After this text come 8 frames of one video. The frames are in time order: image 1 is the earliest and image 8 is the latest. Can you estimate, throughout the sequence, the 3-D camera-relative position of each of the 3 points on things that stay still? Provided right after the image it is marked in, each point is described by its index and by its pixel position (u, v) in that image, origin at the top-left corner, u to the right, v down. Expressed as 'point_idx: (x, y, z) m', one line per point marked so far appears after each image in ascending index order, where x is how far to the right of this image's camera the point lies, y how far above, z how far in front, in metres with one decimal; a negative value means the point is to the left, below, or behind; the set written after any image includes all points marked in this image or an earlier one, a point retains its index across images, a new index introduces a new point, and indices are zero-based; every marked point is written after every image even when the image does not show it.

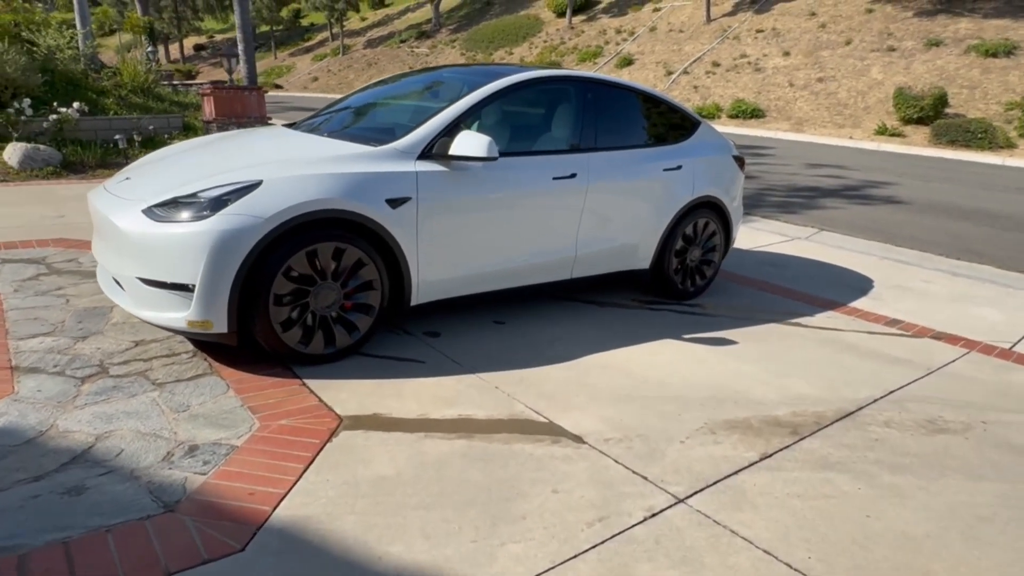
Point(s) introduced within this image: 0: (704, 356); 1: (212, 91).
0: (+1.5, -0.5, +5.1) m
1: (-5.8, +3.8, +12.4) m
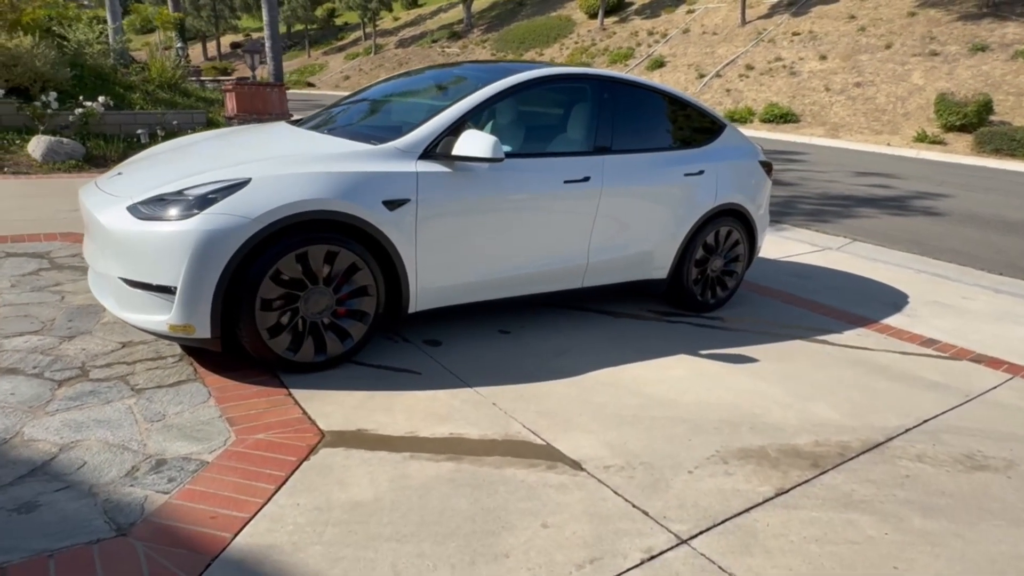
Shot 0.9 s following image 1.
0: (+1.6, -0.6, +4.8) m
1: (-5.3, +3.9, +12.4) m
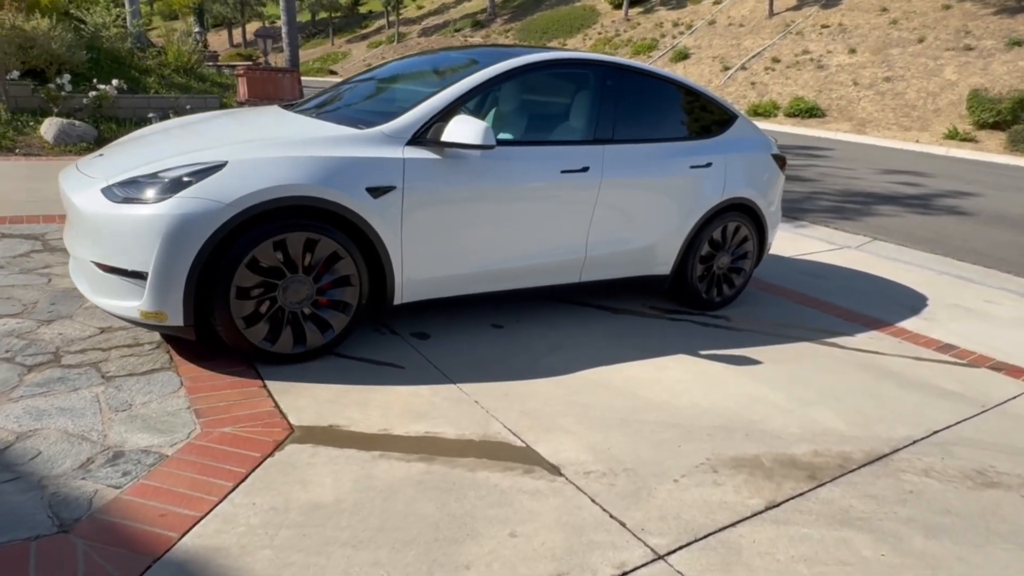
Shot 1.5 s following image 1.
0: (+1.5, -0.6, +4.6) m
1: (-5.1, +4.2, +12.3) m
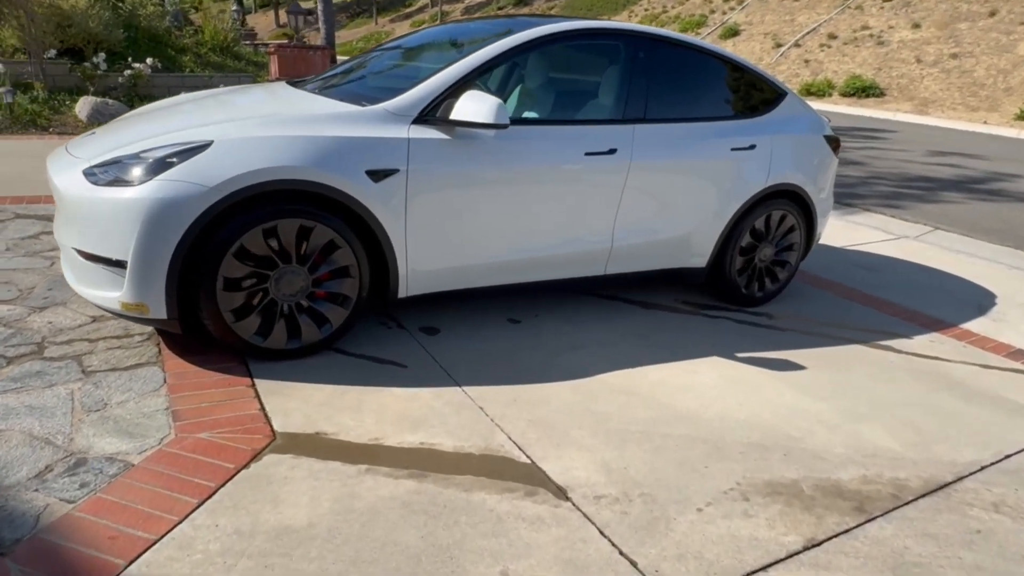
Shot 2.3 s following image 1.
0: (+1.6, -0.6, +4.1) m
1: (-4.4, +4.5, +12.1) m
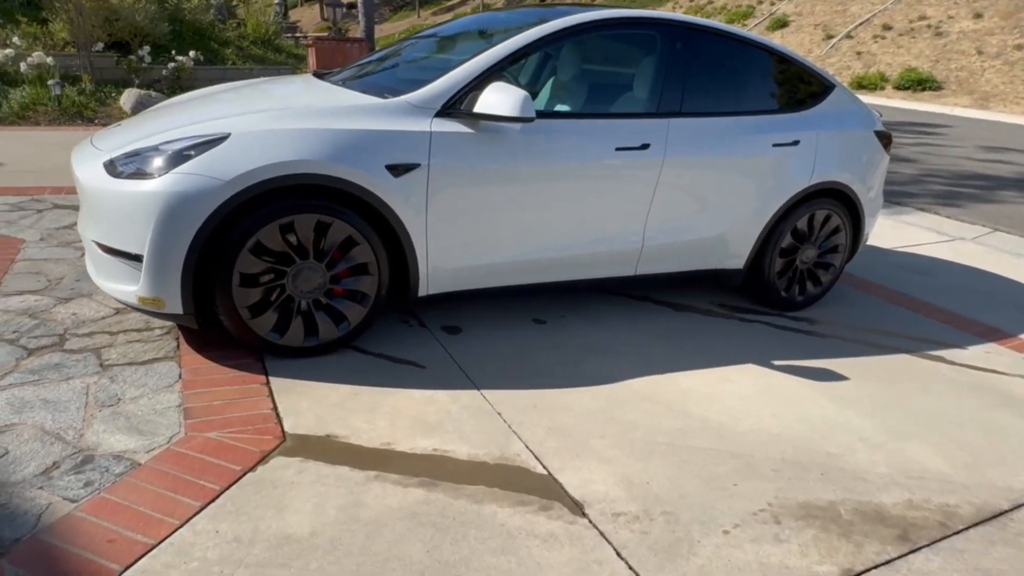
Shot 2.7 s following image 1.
0: (+1.7, -0.6, +3.9) m
1: (-3.7, +4.7, +12.1) m
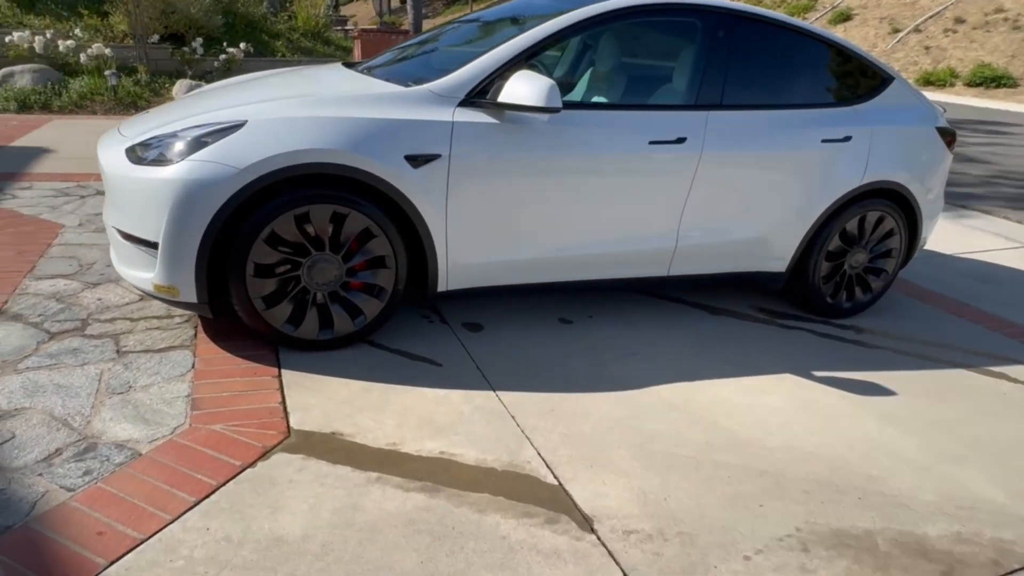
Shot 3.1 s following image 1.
0: (+1.8, -0.7, +3.6) m
1: (-2.8, +4.8, +12.2) m
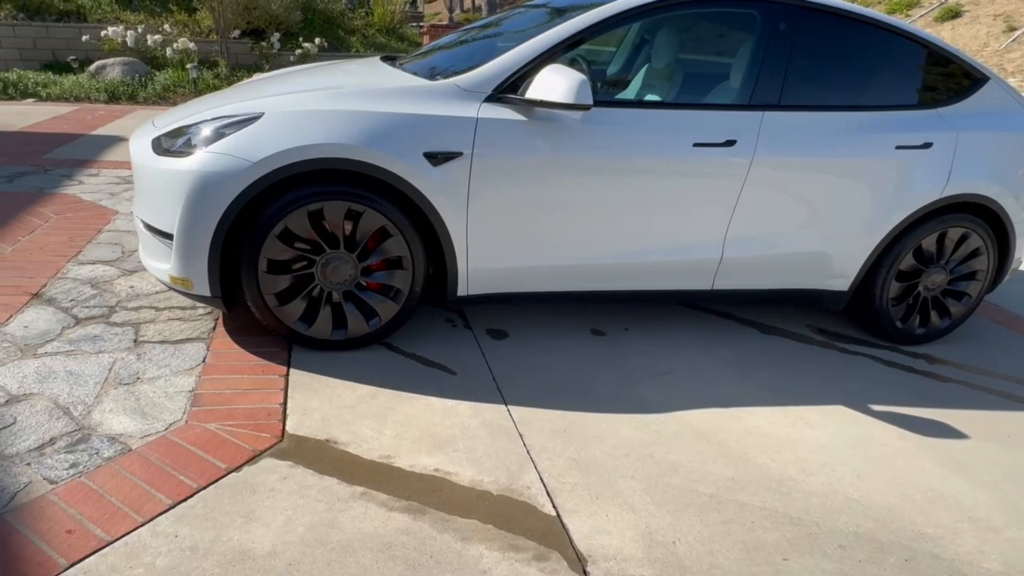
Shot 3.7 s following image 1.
0: (+1.9, -0.8, +3.2) m
1: (-1.5, +4.9, +12.2) m
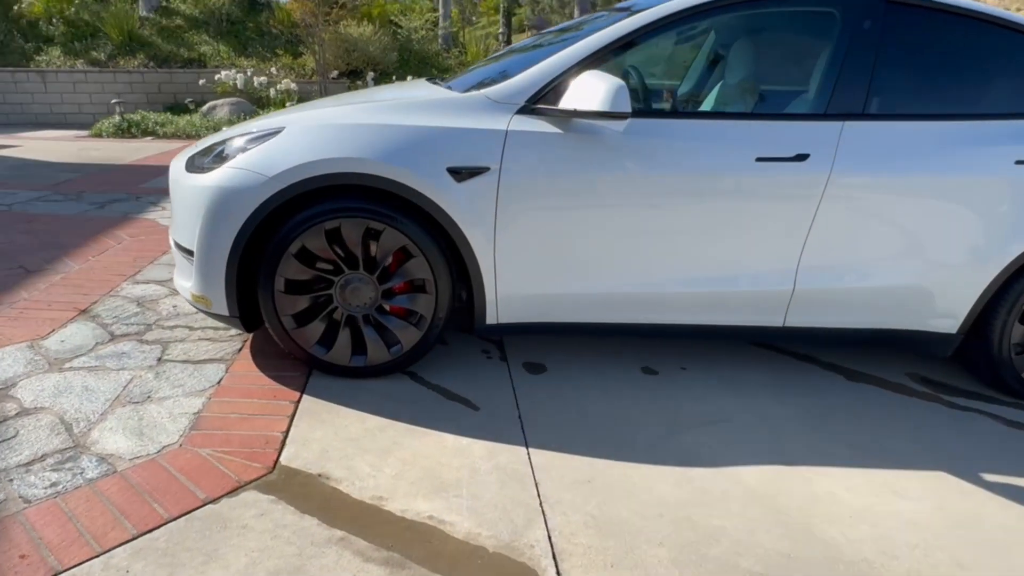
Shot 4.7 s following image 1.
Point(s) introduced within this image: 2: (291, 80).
0: (+1.9, -1.0, +2.5) m
1: (+0.1, +4.3, +12.3) m
2: (-4.6, +4.3, +13.2) m
